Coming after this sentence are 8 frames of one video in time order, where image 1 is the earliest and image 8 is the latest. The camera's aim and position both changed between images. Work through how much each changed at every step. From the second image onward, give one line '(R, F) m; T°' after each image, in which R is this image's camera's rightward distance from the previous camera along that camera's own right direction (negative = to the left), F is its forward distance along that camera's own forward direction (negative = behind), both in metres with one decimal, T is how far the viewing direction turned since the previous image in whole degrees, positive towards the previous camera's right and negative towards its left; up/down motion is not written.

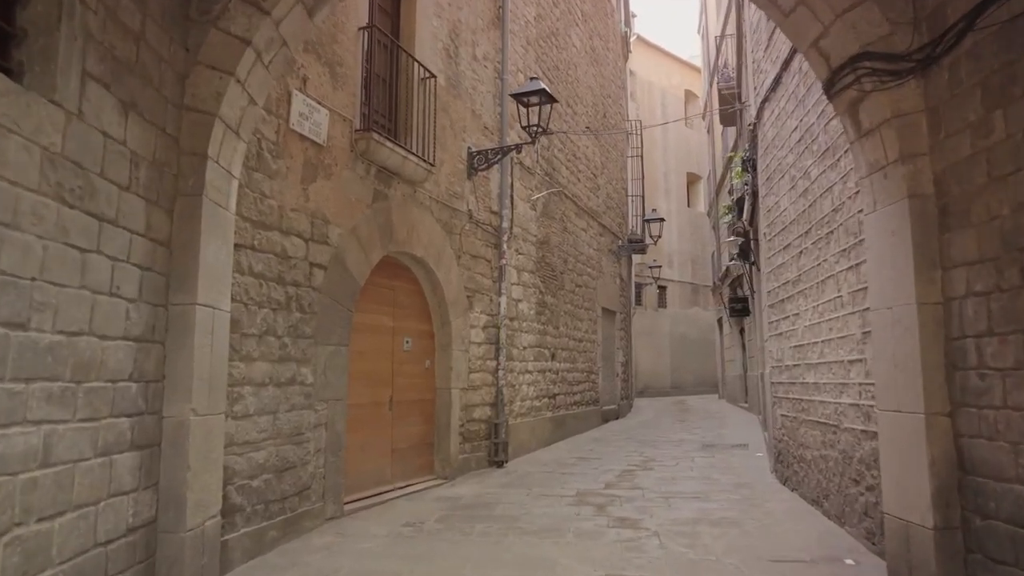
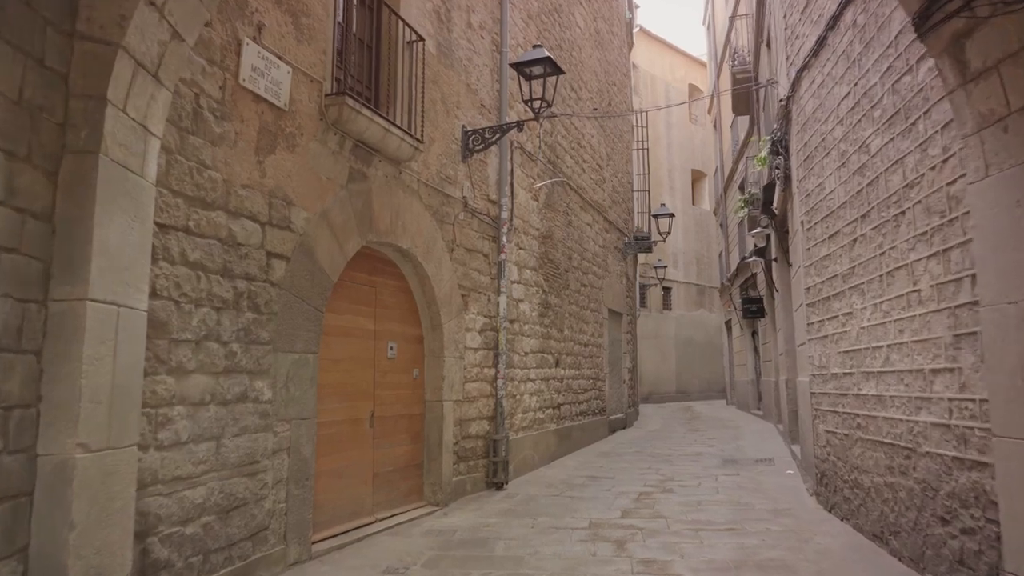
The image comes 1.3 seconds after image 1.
(0.0, +0.8) m; 0°
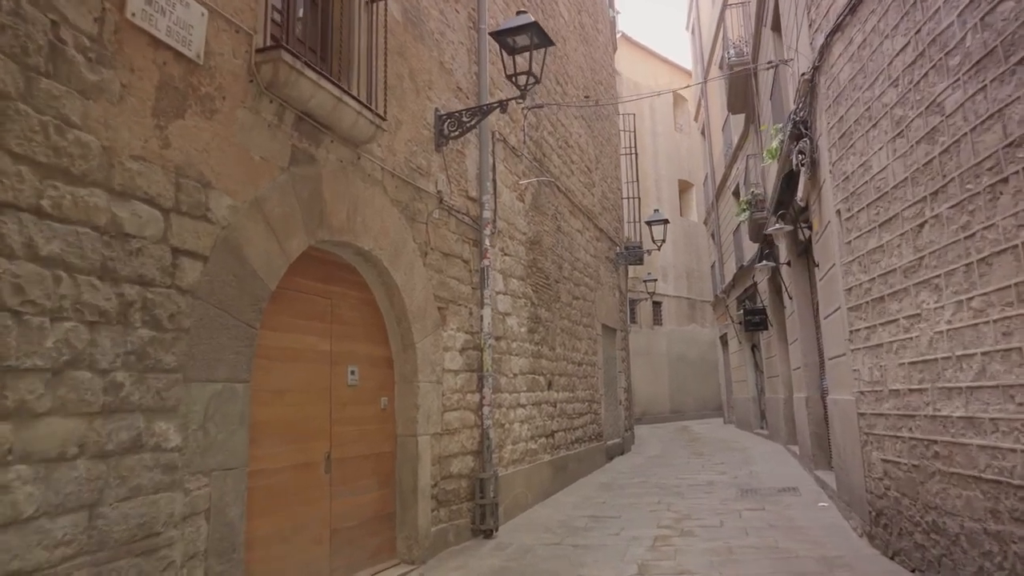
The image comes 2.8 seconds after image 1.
(0.0, +0.9) m; +1°
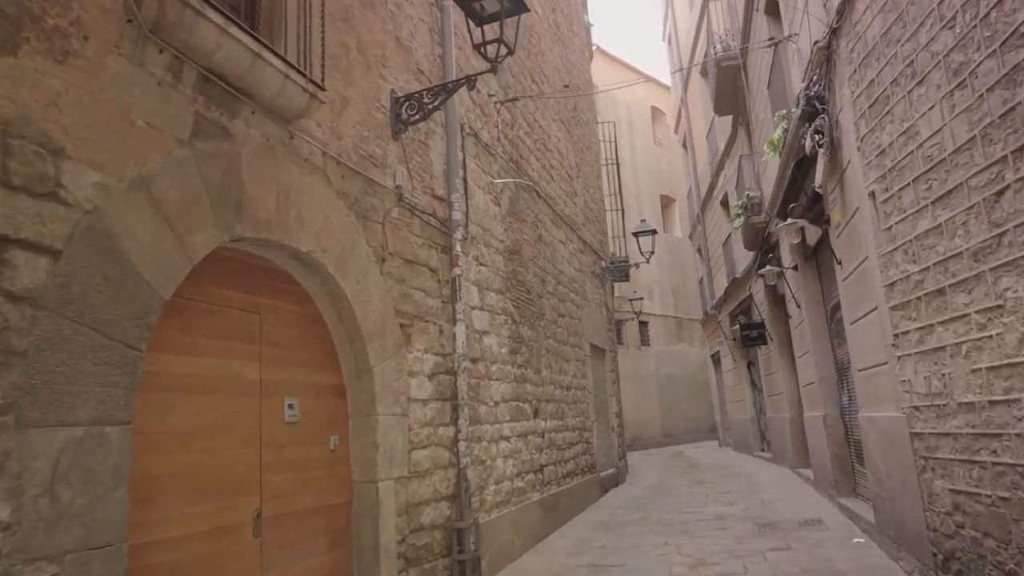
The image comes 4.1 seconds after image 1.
(0.0, +0.8) m; +2°
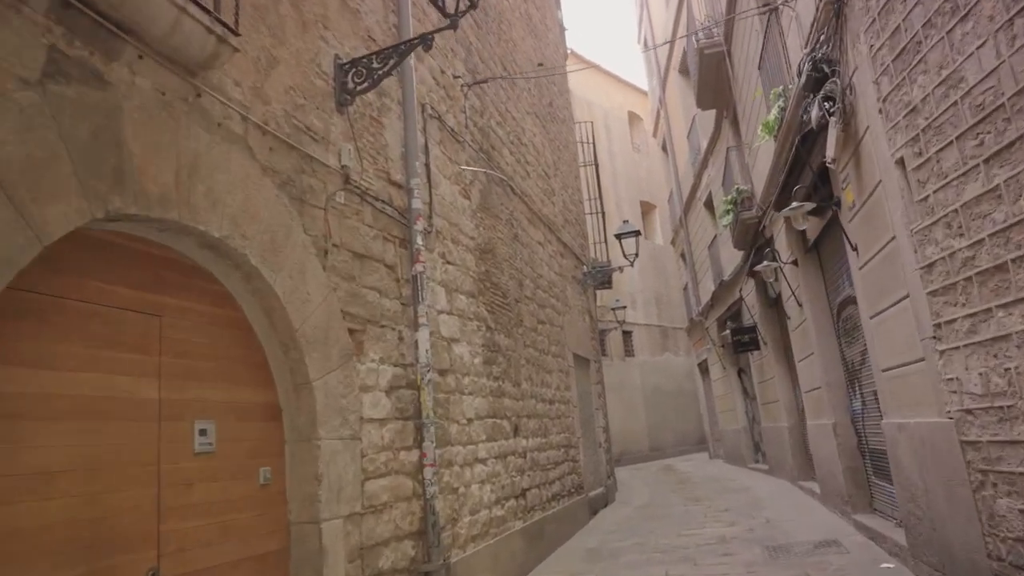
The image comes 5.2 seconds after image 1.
(0.0, +0.6) m; +2°
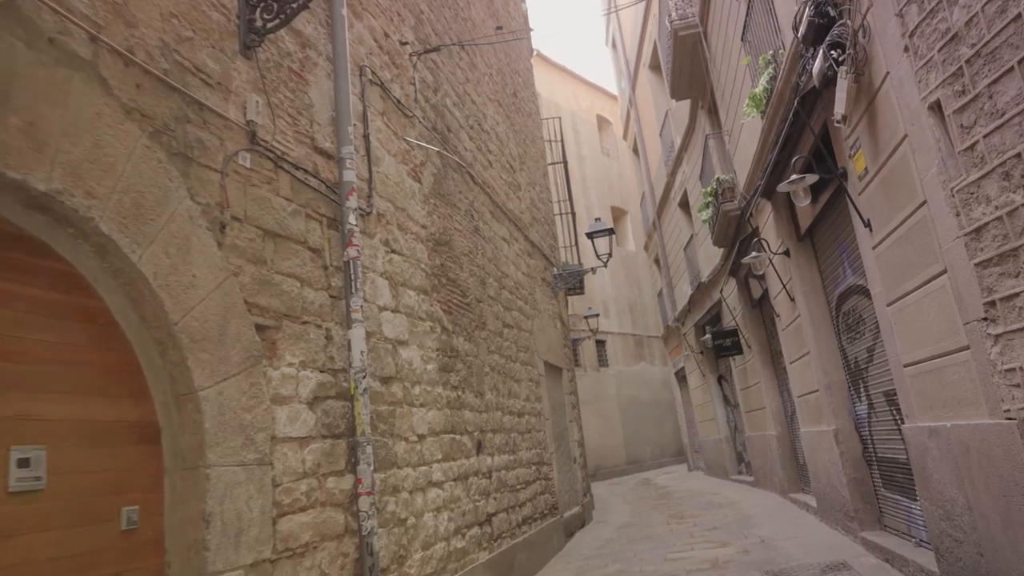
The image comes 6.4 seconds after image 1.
(+0.1, +0.7) m; +2°
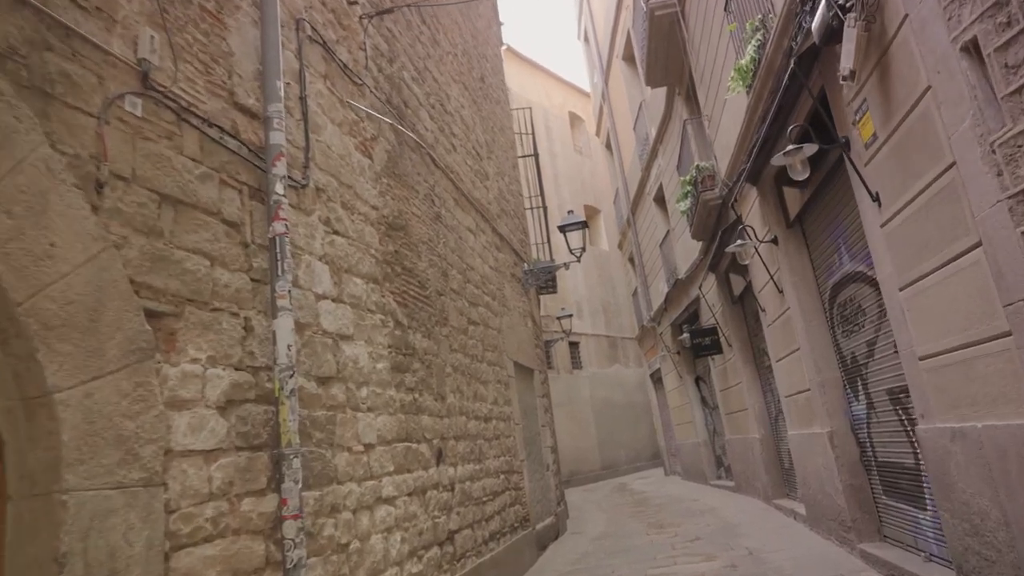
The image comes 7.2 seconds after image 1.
(+0.1, +0.5) m; +2°
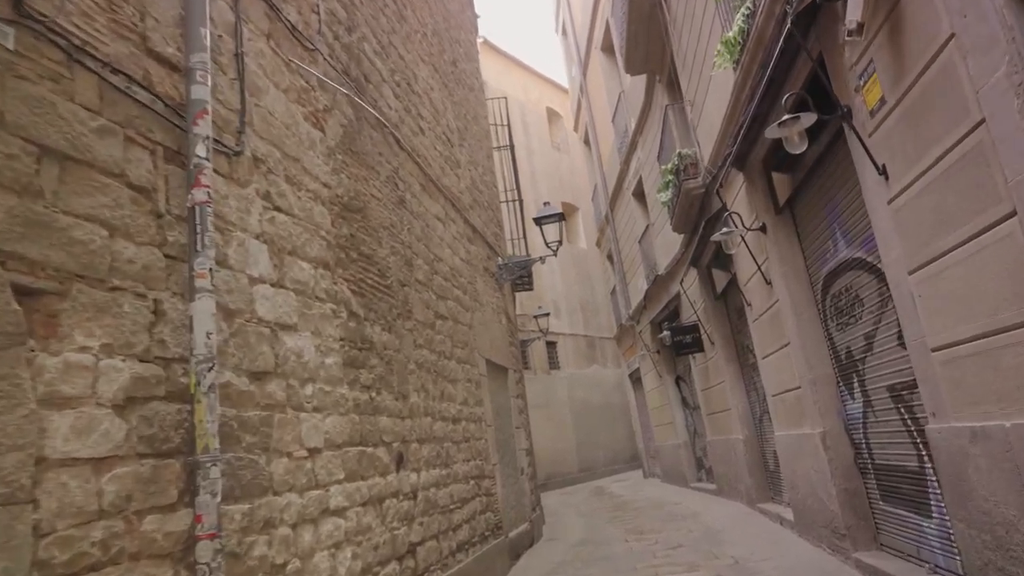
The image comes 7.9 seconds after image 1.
(+0.1, +0.4) m; +2°
